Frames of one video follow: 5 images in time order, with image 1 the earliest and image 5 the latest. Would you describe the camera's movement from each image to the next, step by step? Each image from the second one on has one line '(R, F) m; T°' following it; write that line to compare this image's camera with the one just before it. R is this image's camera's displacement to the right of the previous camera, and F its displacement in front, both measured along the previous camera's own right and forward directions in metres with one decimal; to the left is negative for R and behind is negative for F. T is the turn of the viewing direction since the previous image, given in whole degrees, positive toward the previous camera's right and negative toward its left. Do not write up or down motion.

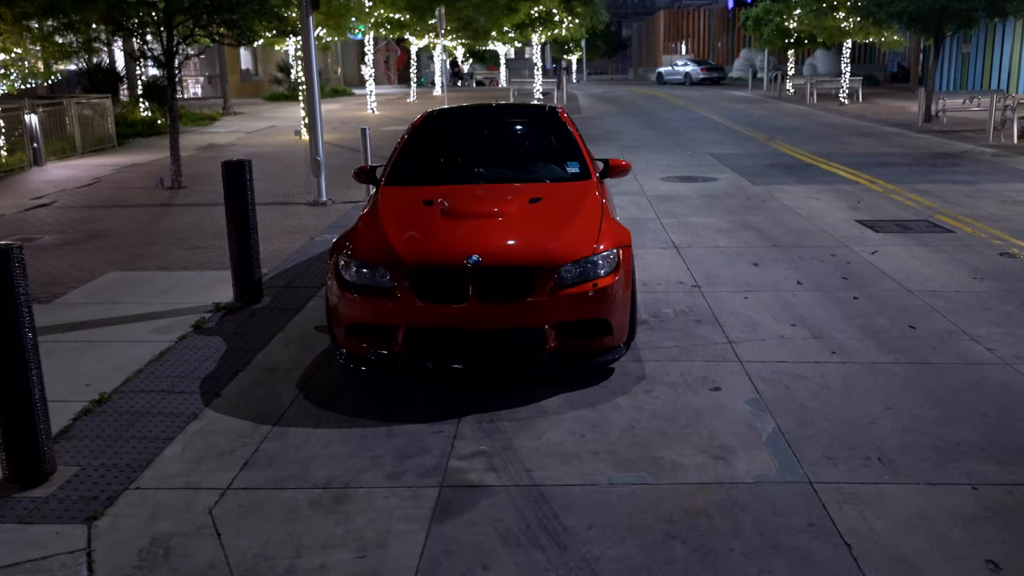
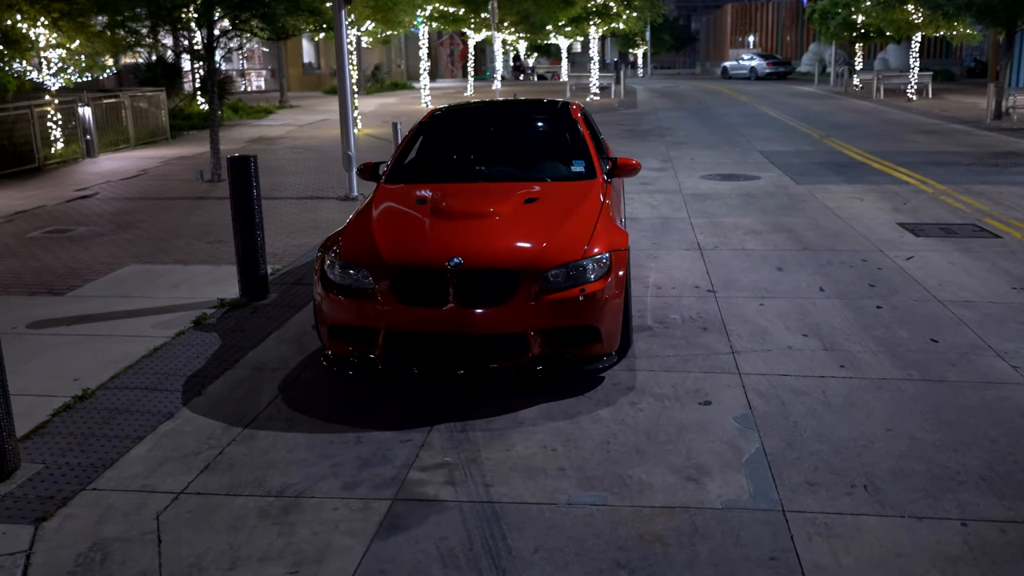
(+0.5, +0.2) m; -4°
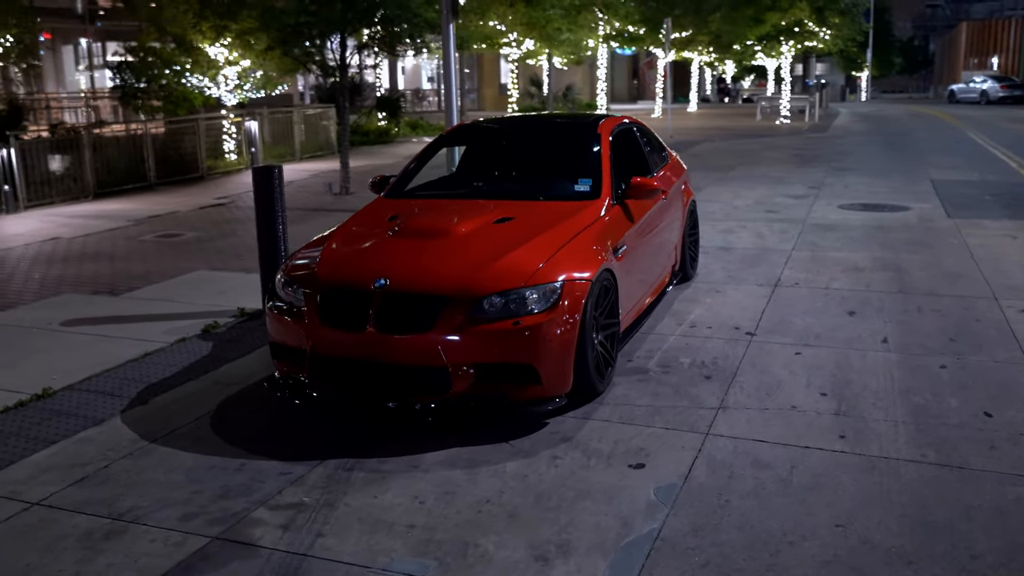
(+1.6, +0.8) m; -14°
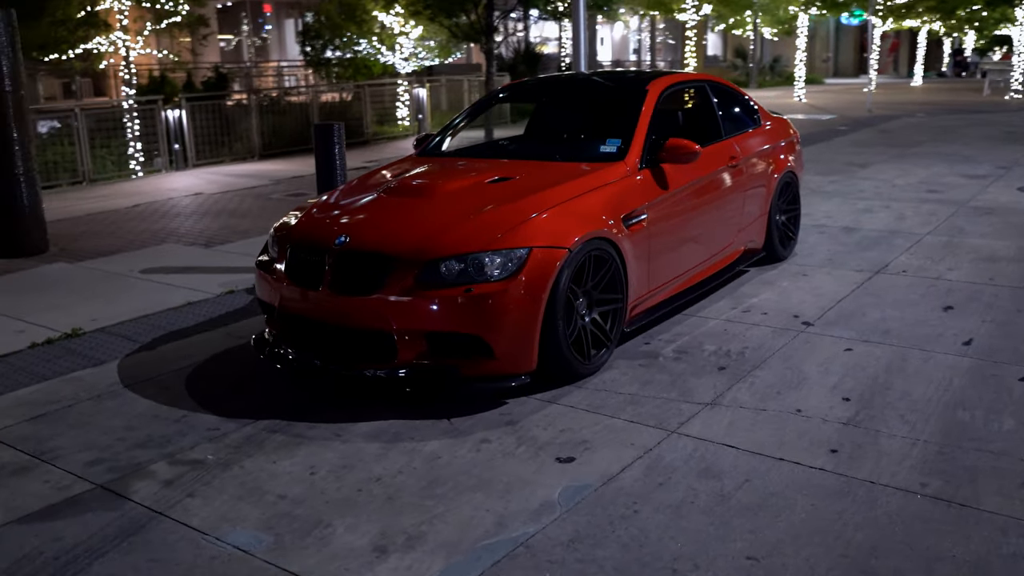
(+1.3, +0.7) m; -14°
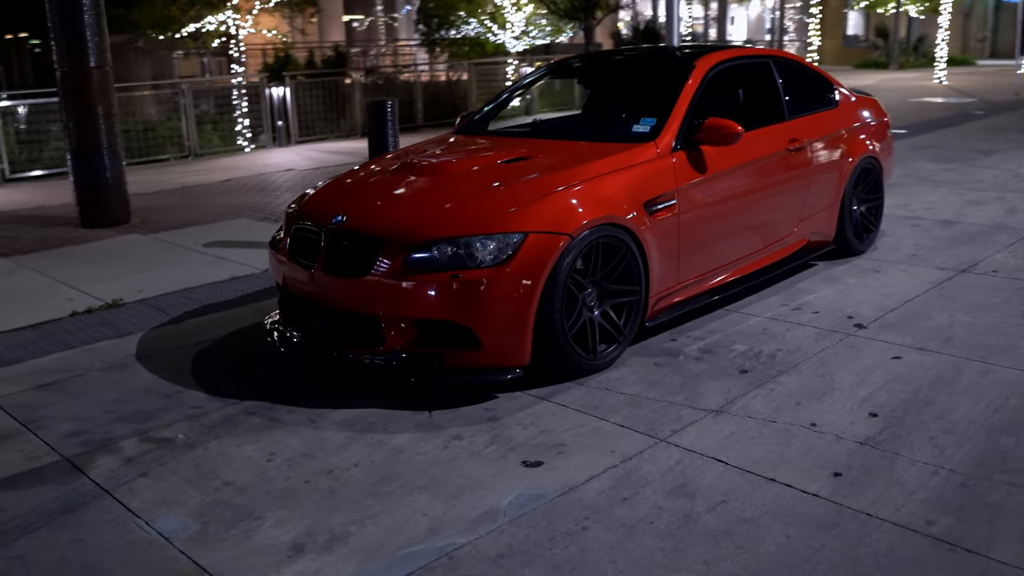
(+0.7, +0.4) m; -8°
